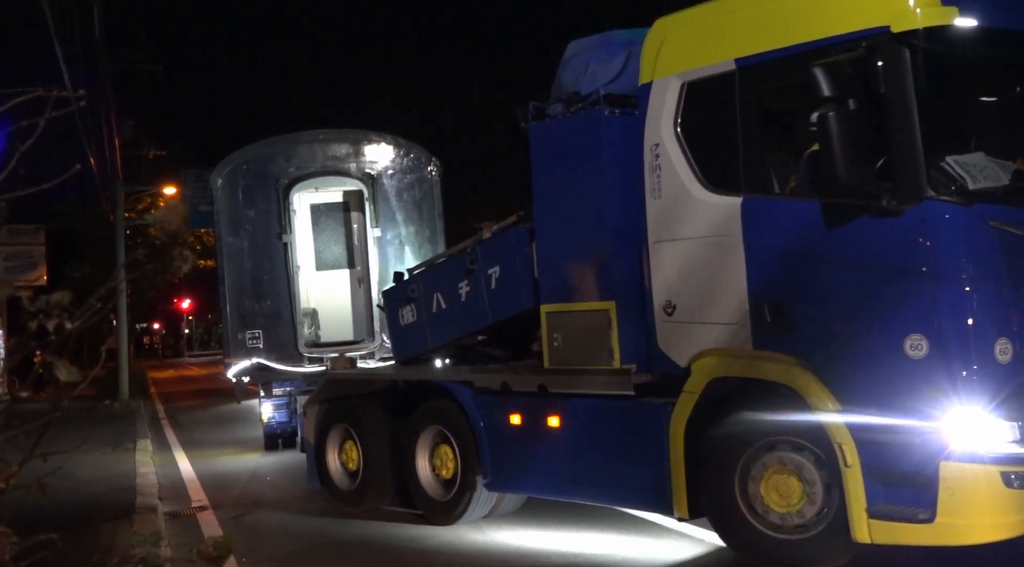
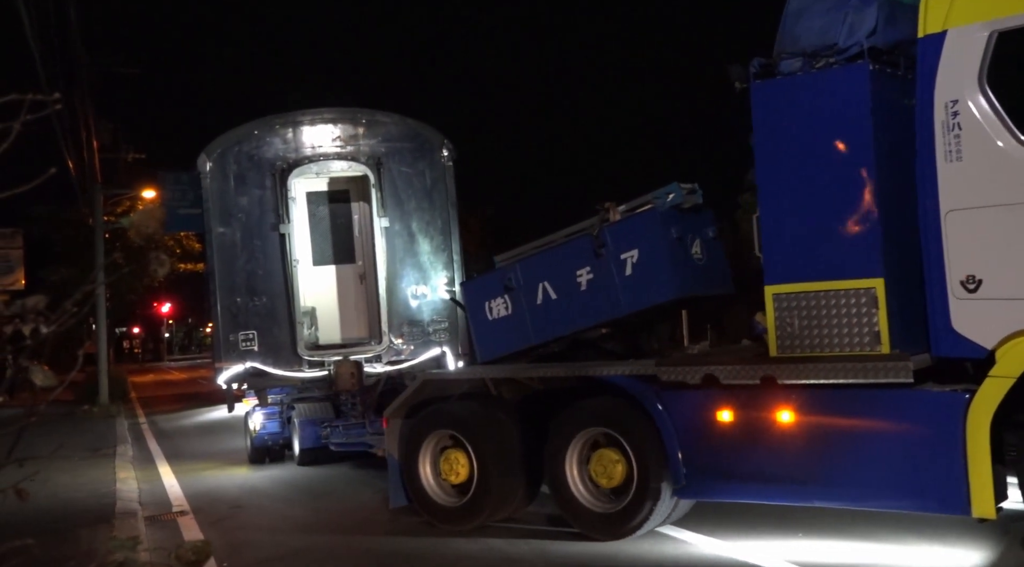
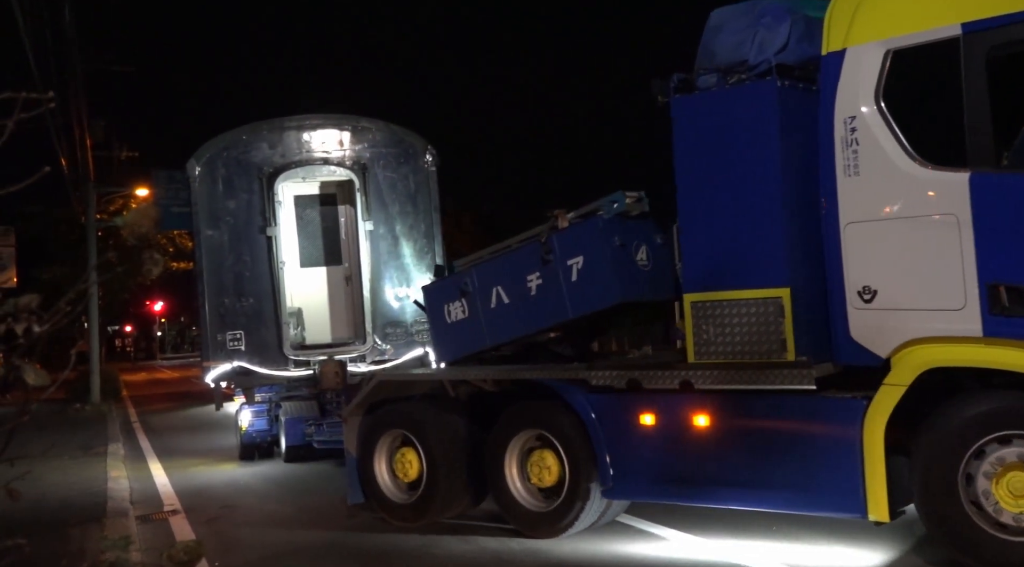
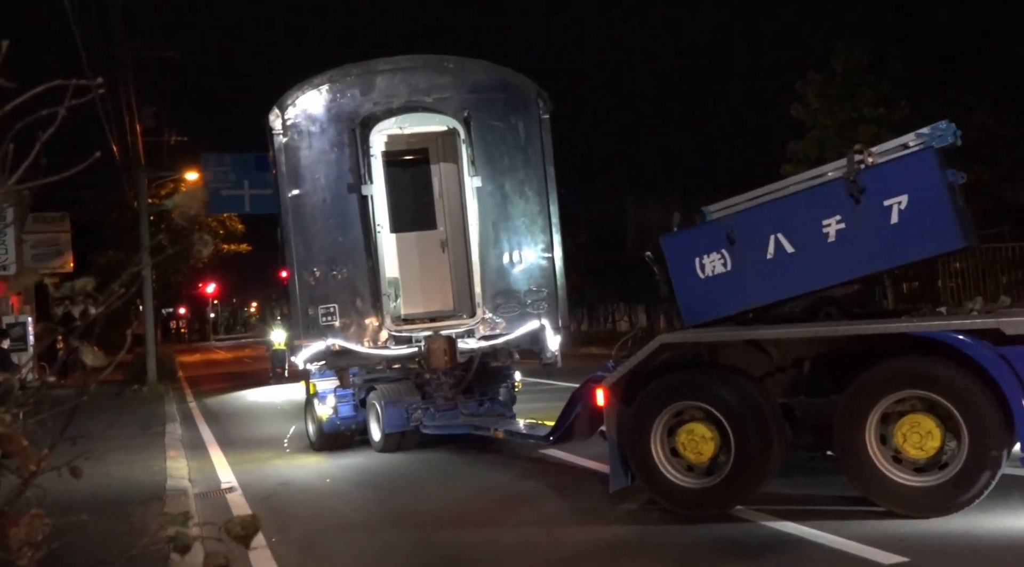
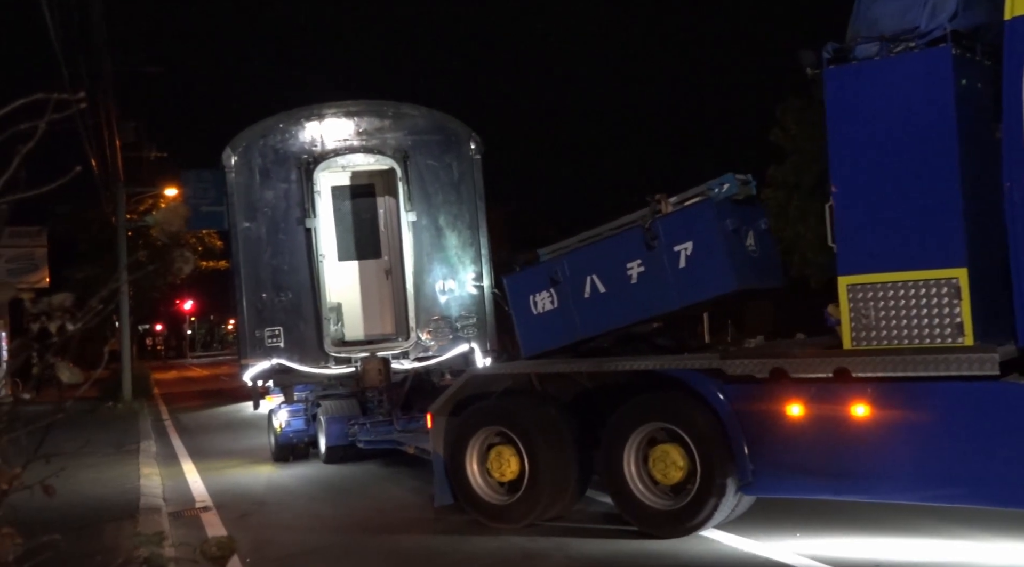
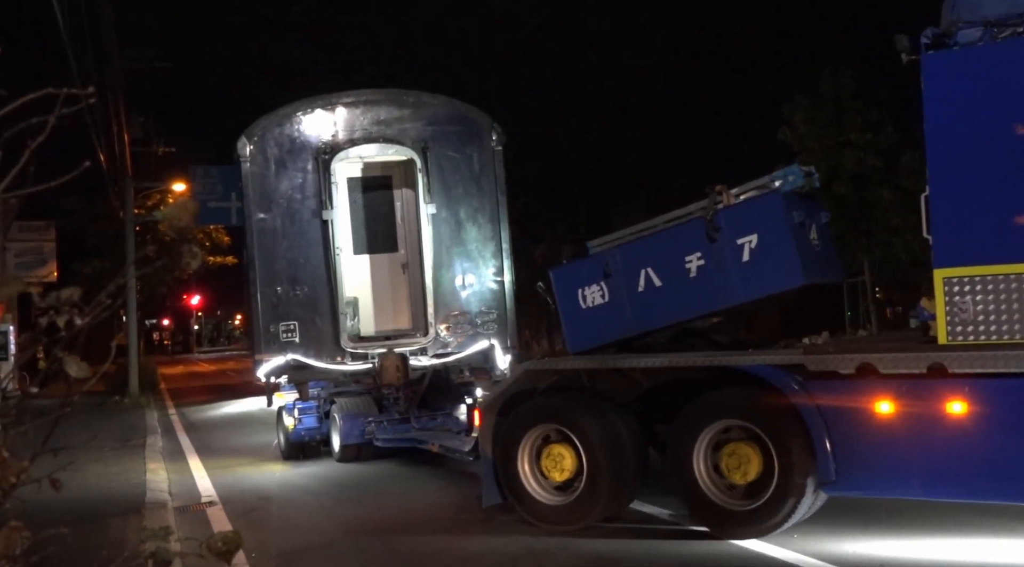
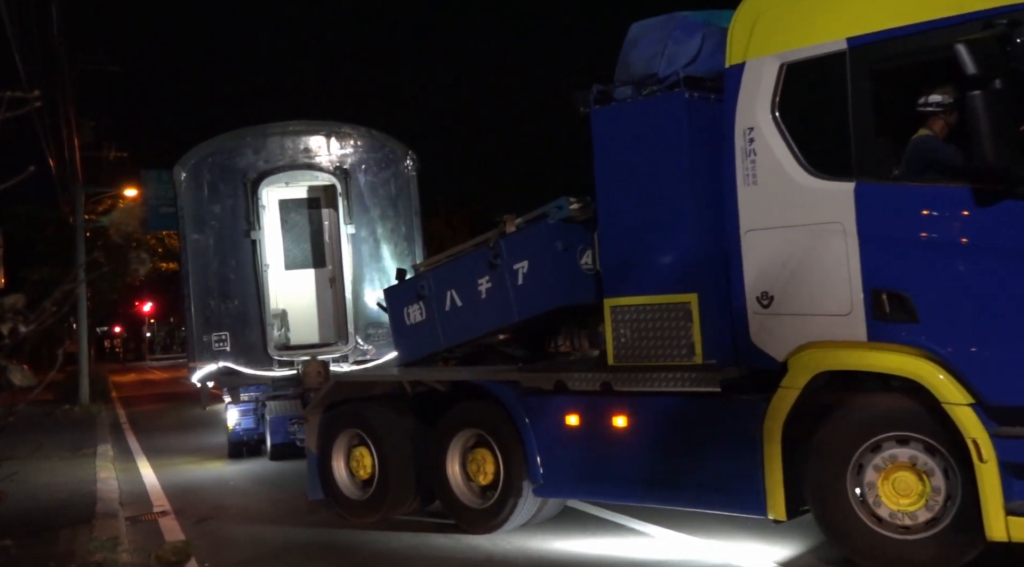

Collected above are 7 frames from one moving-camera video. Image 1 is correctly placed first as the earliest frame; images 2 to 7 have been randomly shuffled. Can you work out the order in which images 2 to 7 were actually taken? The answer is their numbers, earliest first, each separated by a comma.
7, 3, 2, 5, 6, 4
